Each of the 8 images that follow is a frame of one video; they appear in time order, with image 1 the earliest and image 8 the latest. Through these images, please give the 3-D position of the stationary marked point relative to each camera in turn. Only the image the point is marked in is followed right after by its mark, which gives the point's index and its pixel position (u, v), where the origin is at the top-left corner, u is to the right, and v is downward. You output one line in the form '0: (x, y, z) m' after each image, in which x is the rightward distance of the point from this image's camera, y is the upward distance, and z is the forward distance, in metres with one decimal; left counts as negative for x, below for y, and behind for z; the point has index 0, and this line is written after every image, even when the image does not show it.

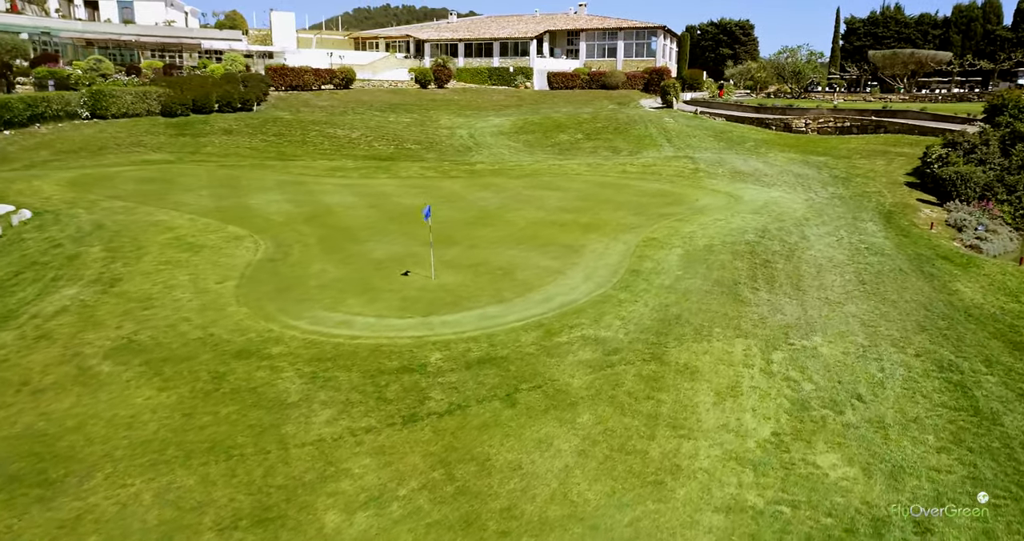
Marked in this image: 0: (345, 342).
0: (-3.2, -1.4, +13.6) m
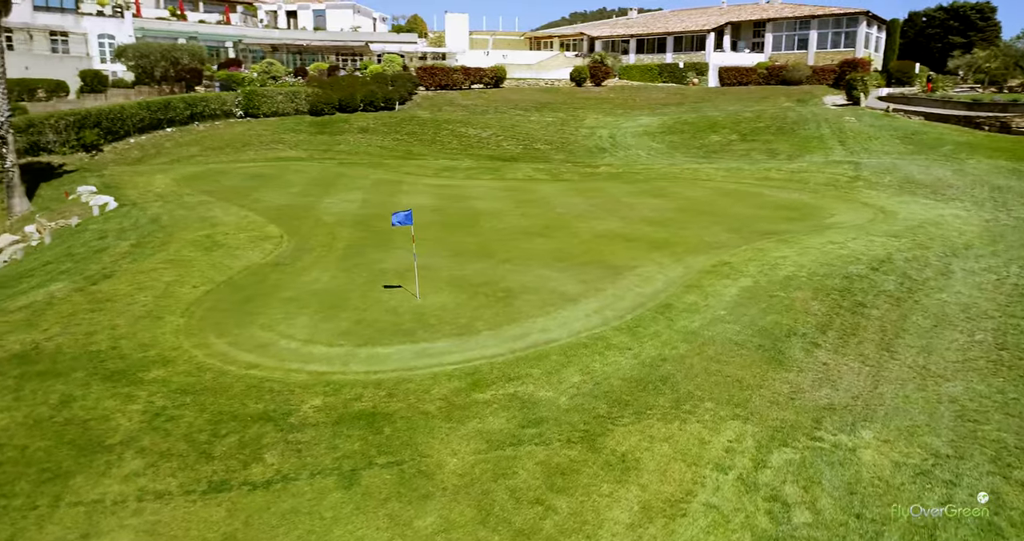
0: (-4.5, -1.6, +11.4) m
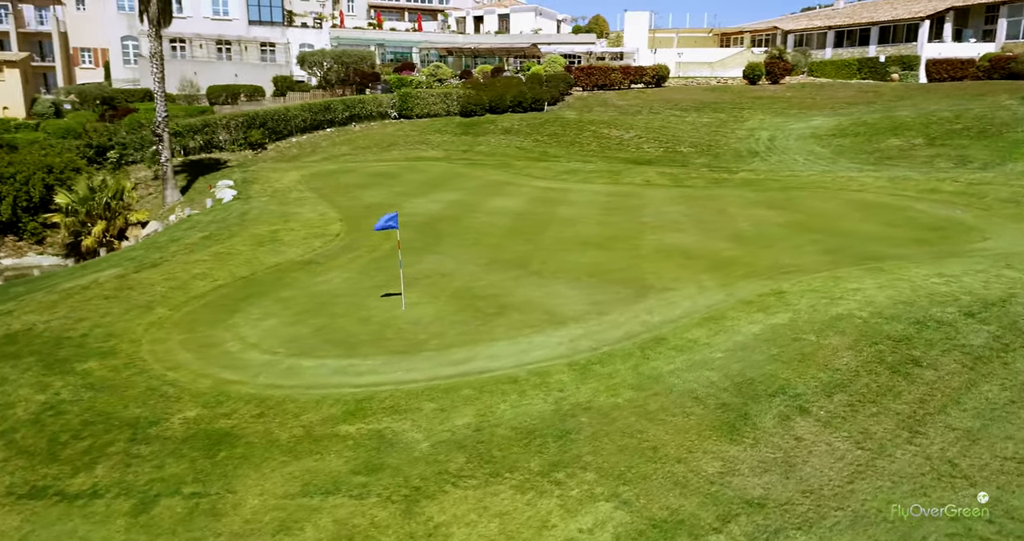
0: (-5.7, -1.6, +11.2) m
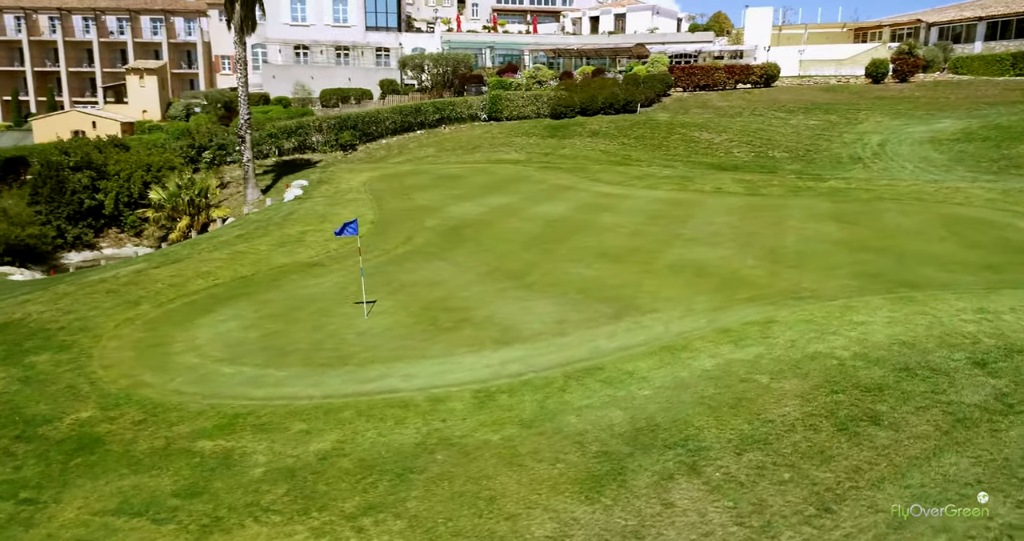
0: (-6.9, -1.6, +11.5) m
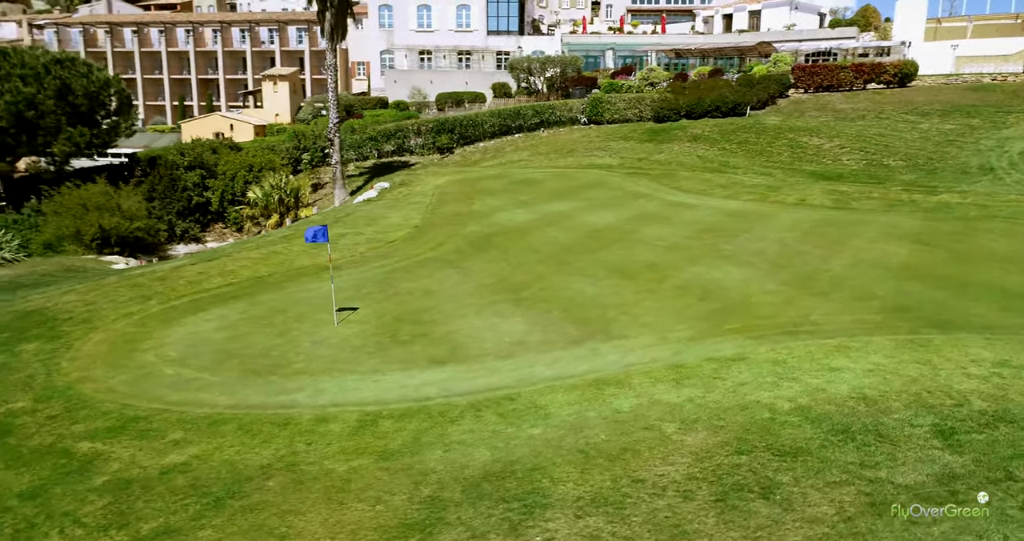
0: (-7.8, -1.5, +12.3) m
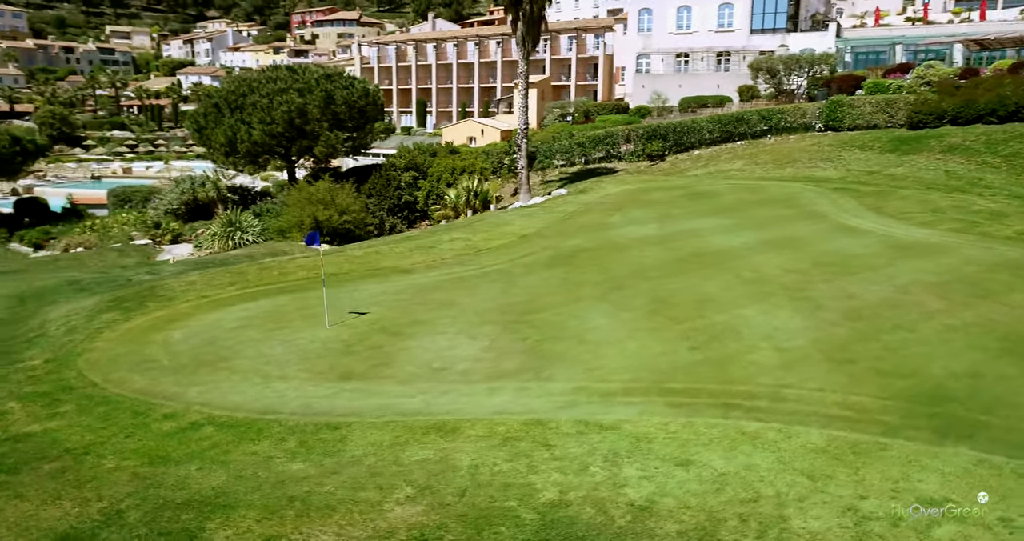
0: (-8.3, -1.2, +14.6) m
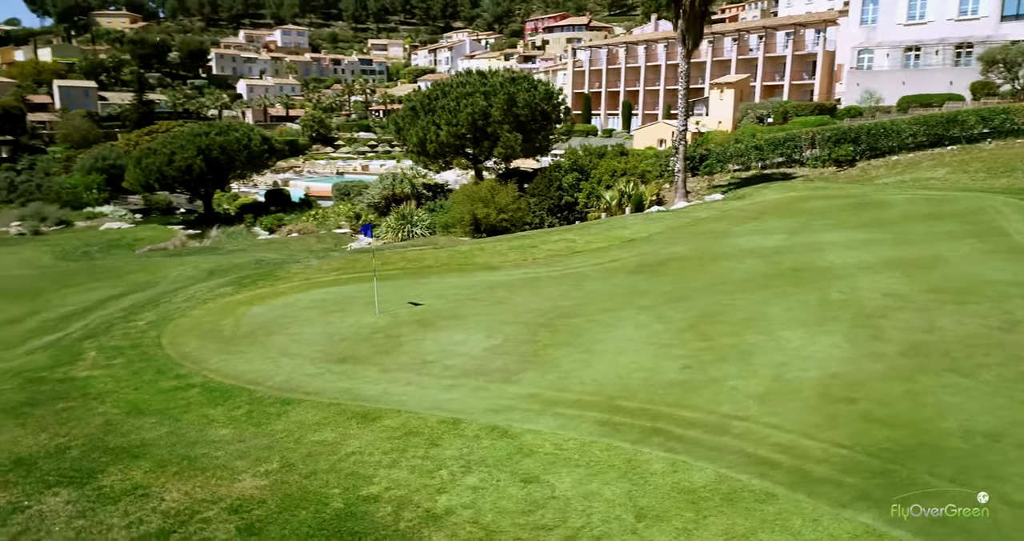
0: (-7.1, -0.7, +16.9) m
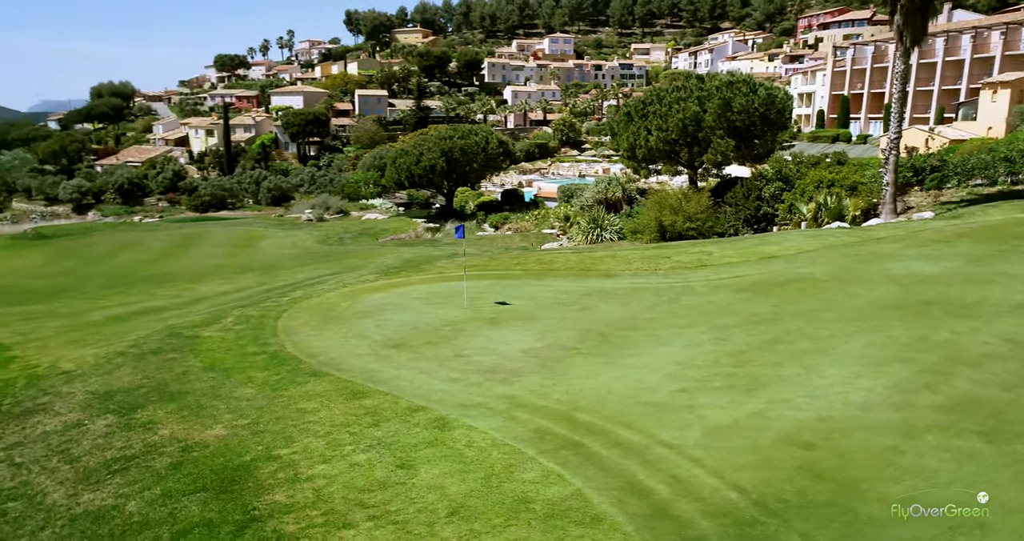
0: (-4.3, -0.4, +19.4) m
